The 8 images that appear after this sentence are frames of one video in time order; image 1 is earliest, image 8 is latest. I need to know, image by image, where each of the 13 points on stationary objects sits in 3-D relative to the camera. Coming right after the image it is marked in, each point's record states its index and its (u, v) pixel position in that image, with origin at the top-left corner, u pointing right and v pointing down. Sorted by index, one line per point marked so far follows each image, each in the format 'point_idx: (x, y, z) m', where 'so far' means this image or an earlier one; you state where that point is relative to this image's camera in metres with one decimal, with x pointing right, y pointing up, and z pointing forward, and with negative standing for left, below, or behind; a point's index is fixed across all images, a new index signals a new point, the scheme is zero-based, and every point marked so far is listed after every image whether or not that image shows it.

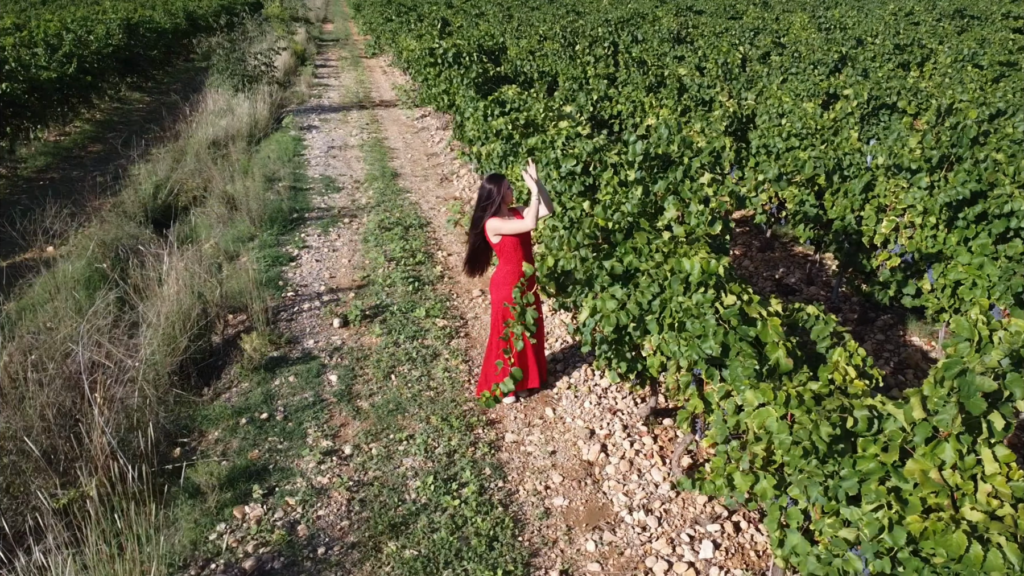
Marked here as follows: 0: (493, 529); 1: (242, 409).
0: (-0.1, -1.3, +4.4) m
1: (-1.9, -0.8, +5.5) m
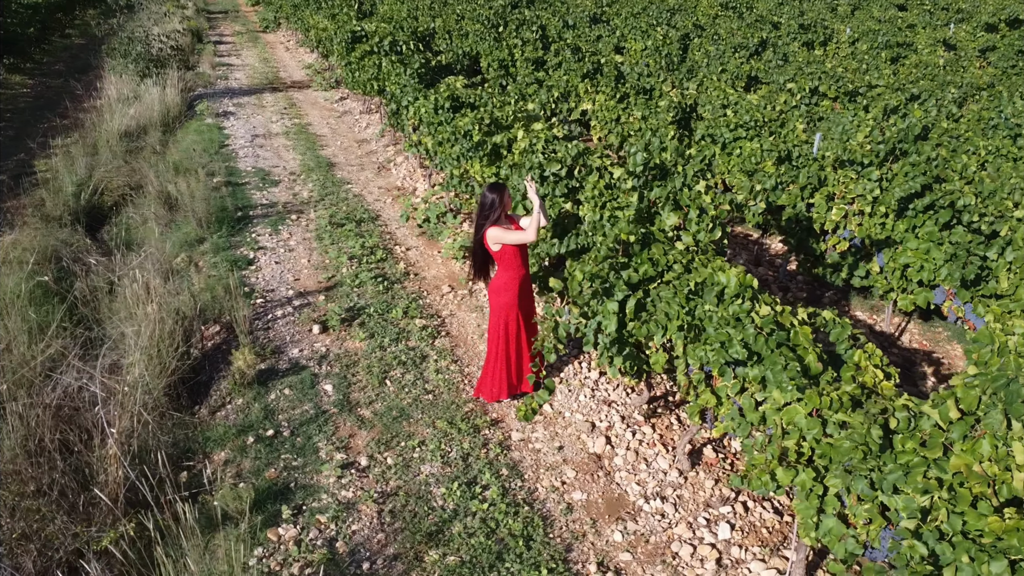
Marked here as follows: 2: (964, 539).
0: (+0.1, -1.4, +4.6) m
1: (-1.8, -1.0, +5.5) m
2: (+1.7, -0.9, +2.9) m
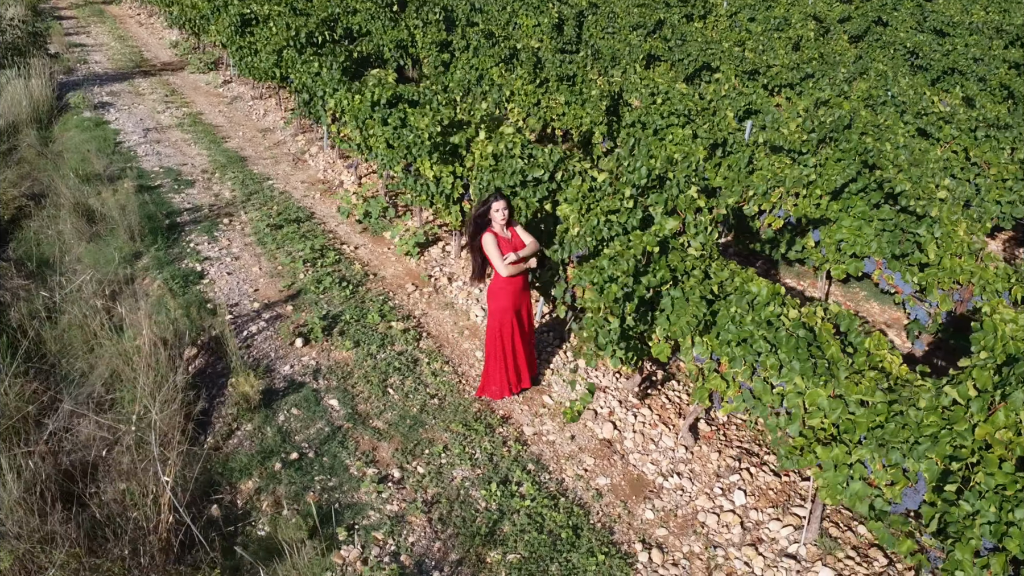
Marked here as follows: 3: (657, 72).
0: (+0.4, -1.5, +5.0) m
1: (-1.7, -1.1, +5.5) m
2: (+2.2, -0.9, +3.6) m
3: (+1.9, +2.7, +10.0) m
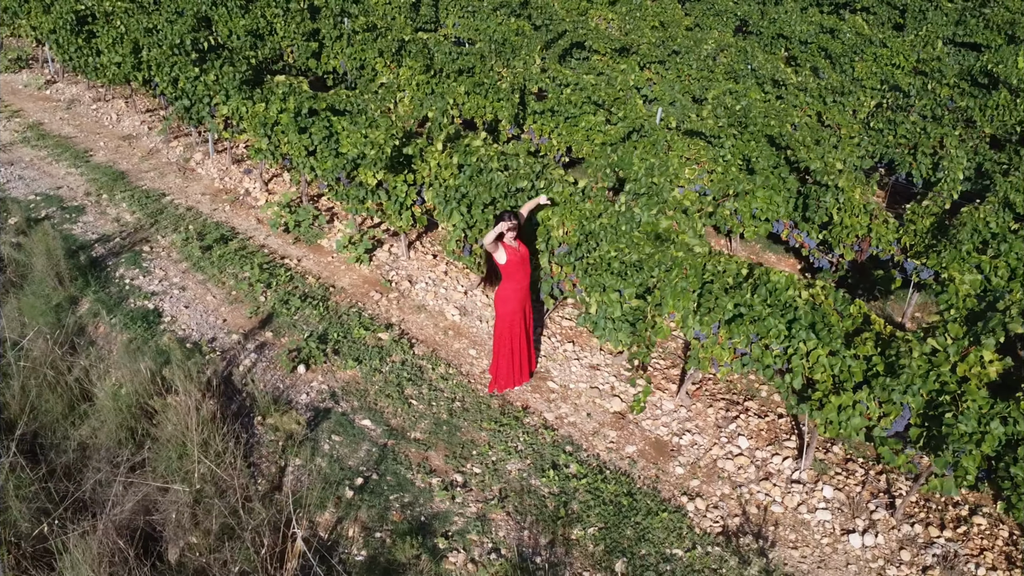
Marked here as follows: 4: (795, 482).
0: (+0.8, -1.5, +5.9) m
1: (-1.3, -1.4, +5.8) m
2: (+2.8, -0.8, +4.9) m
3: (+0.5, +3.1, +10.7) m
4: (+2.2, -1.5, +6.0) m
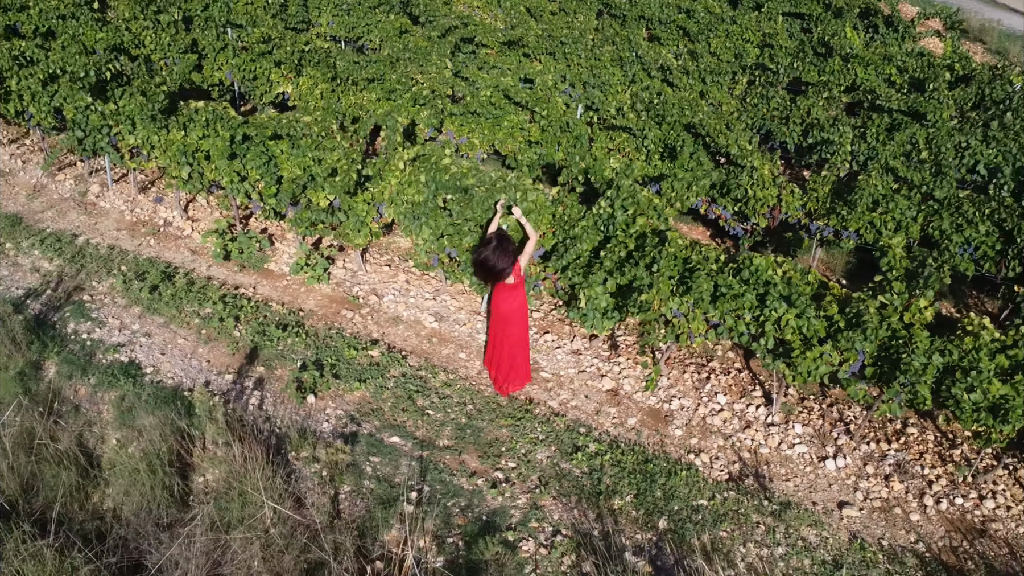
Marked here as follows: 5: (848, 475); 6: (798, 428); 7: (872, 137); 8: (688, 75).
0: (+1.1, -1.4, +6.8) m
1: (-1.0, -1.7, +6.2) m
2: (+3.2, -0.5, +6.2) m
3: (-0.9, +3.2, +11.1) m
4: (+2.3, -1.2, +7.2) m
5: (+2.9, -1.6, +6.7) m
6: (+2.6, -1.3, +7.1) m
7: (+4.2, +1.8, +9.4) m
8: (+2.5, +3.0, +11.2) m
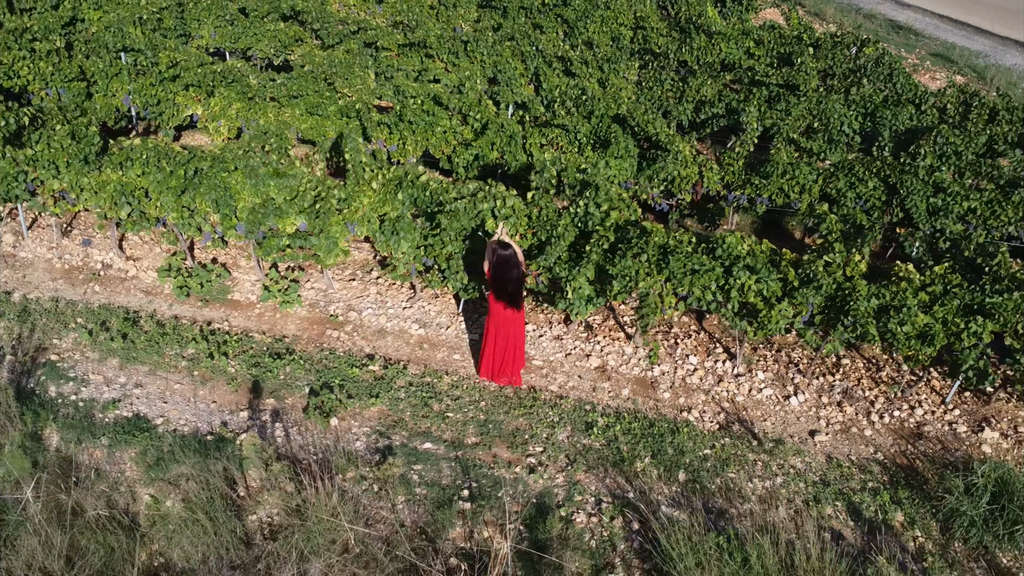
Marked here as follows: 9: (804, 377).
0: (+1.3, -1.3, +7.7) m
1: (-0.6, -1.8, +6.7) m
2: (+3.3, -0.1, +7.5) m
3: (-2.2, +3.1, +11.3) m
4: (+2.4, -0.9, +8.3) m
5: (+3.0, -1.2, +8.0) m
6: (+2.6, -0.9, +8.3) m
7: (+3.4, +2.4, +10.7) m
8: (+1.1, +3.4, +12.1) m
9: (+3.1, -0.9, +8.3) m
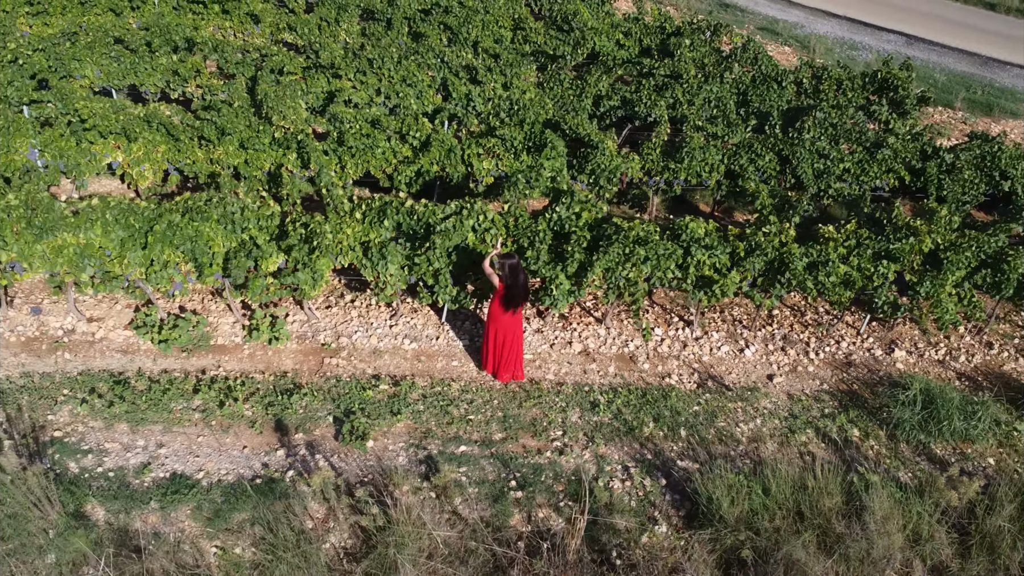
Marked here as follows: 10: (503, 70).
0: (+1.4, -1.2, +8.7) m
1: (-0.1, -2.0, +7.4) m
2: (+3.2, +0.3, +9.0) m
3: (-3.4, +2.7, +11.3) m
4: (+2.3, -0.6, +9.6) m
5: (+3.0, -0.8, +9.5) m
6: (+2.5, -0.6, +9.7) m
7: (+2.2, +2.8, +12.0) m
8: (-0.4, +3.5, +12.8) m
9: (+2.9, -0.5, +9.7) m
10: (-0.1, +3.6, +13.0) m
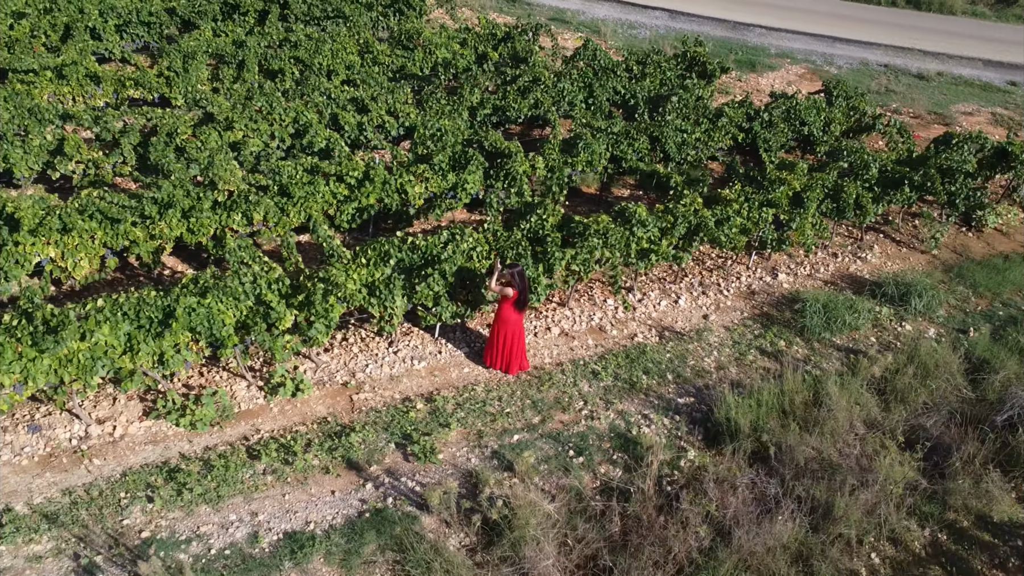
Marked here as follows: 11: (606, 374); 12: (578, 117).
0: (+1.4, -0.9, +10.5) m
1: (+0.6, -2.0, +8.9) m
2: (+2.7, +0.9, +11.2) m
3: (-4.6, +1.8, +11.4) m
4: (+1.9, -0.2, +11.5) m
5: (+2.6, -0.2, +11.7) m
6: (+2.1, -0.1, +11.7) m
7: (+0.4, +3.1, +13.6) m
8: (-2.4, +3.2, +13.6) m
9: (+2.4, 0.0, +11.9) m
10: (-2.3, +3.4, +13.8) m
11: (+1.2, -1.1, +10.2) m
12: (+1.0, +2.9, +13.5) m
